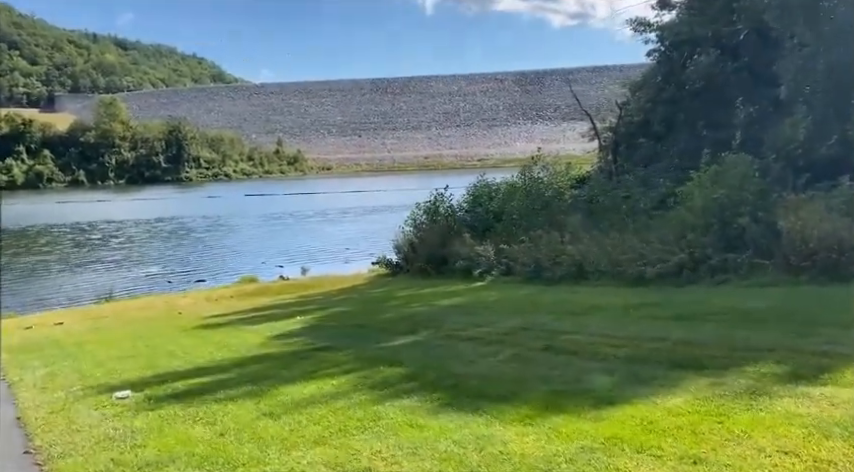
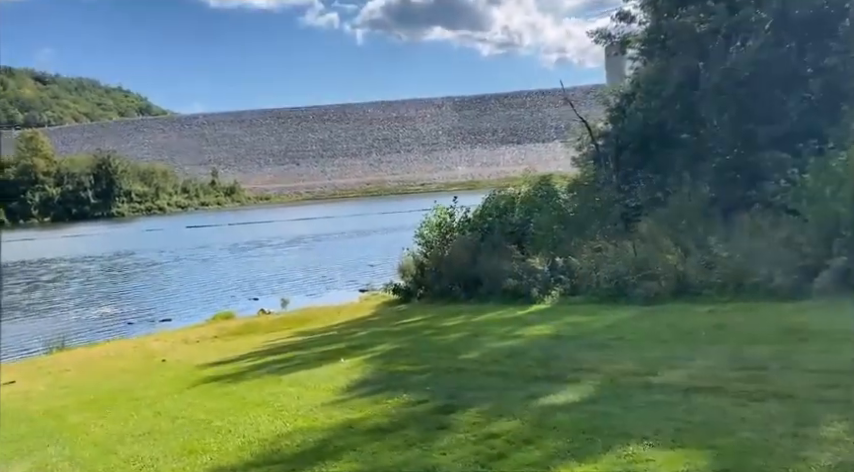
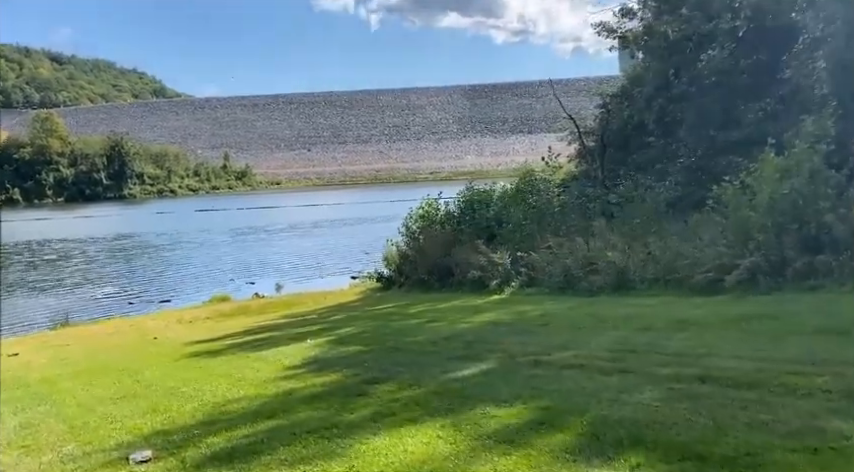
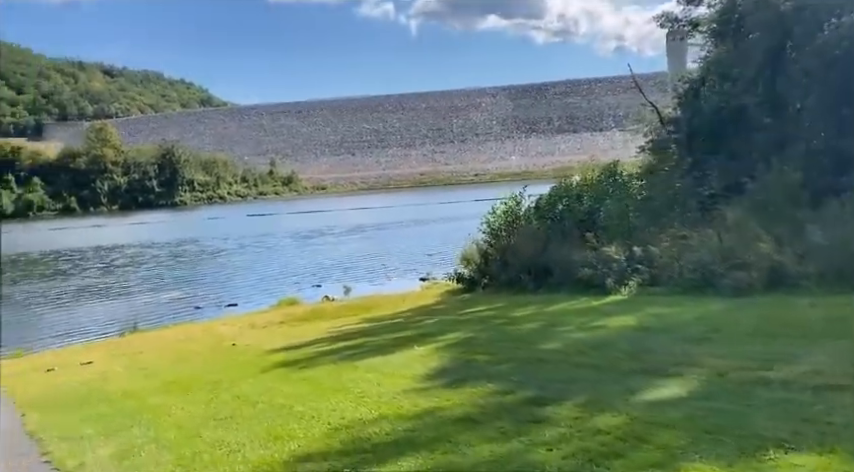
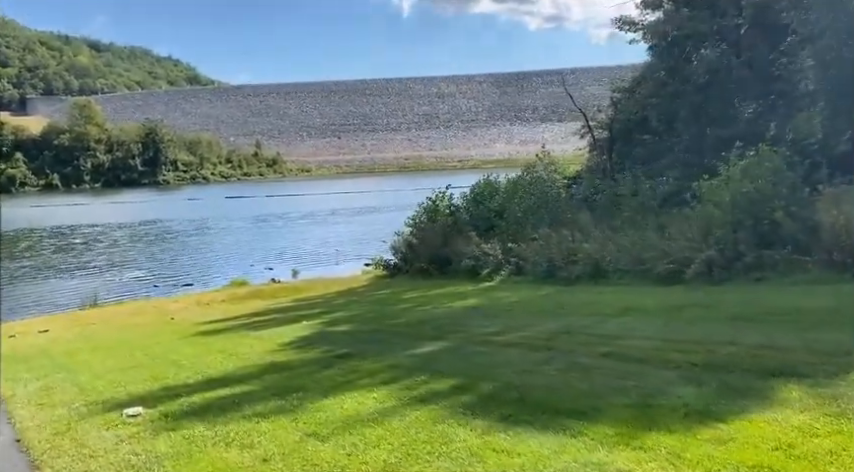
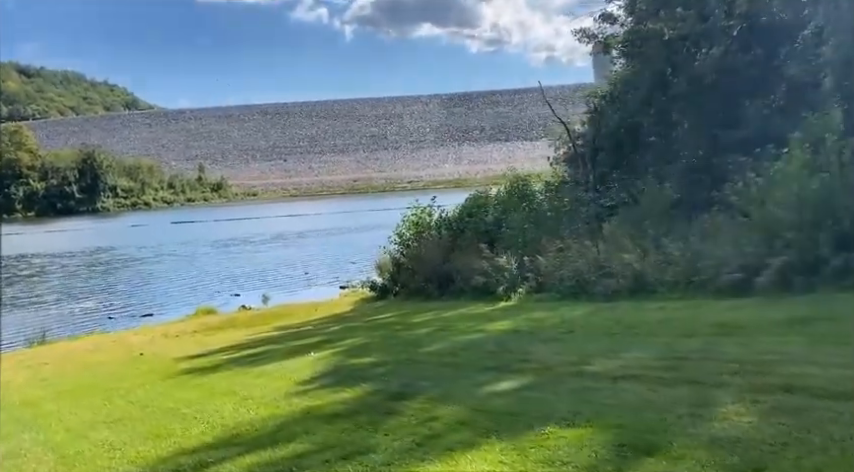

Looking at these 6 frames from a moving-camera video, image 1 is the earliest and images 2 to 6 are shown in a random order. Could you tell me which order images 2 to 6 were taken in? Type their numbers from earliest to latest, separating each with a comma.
5, 3, 6, 2, 4
